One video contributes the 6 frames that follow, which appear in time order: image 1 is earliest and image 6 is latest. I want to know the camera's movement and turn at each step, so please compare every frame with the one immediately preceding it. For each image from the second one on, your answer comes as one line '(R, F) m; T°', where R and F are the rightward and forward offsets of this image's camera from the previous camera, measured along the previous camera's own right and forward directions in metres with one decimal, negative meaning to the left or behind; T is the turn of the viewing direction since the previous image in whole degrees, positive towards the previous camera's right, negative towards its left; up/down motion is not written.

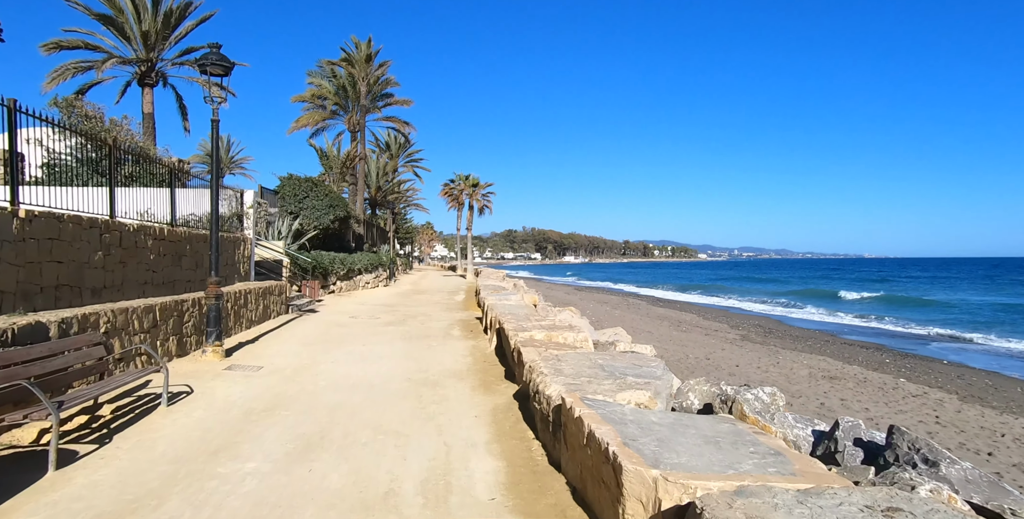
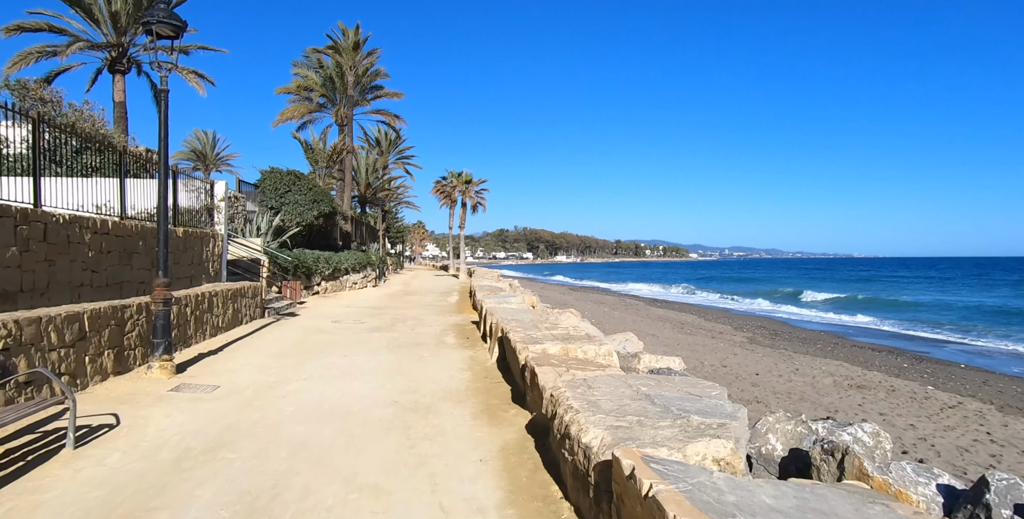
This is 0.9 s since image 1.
(-0.2, +1.1) m; +1°
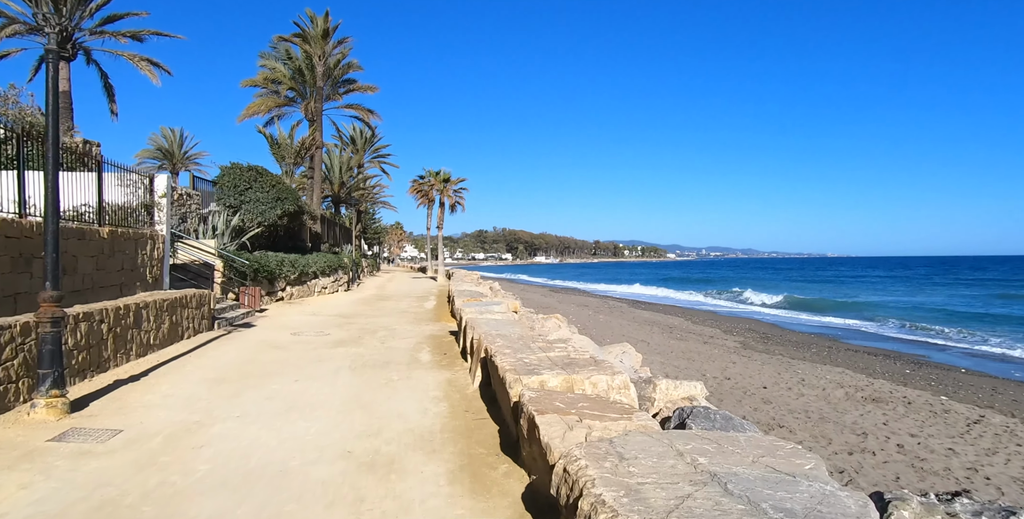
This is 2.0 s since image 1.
(-0.1, +1.2) m; +2°
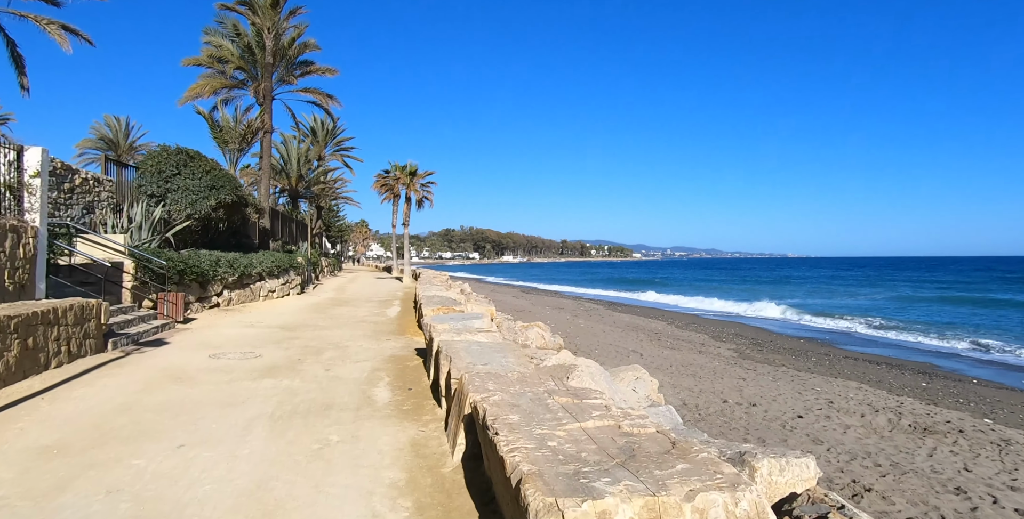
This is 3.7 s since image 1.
(-0.2, +2.1) m; +3°
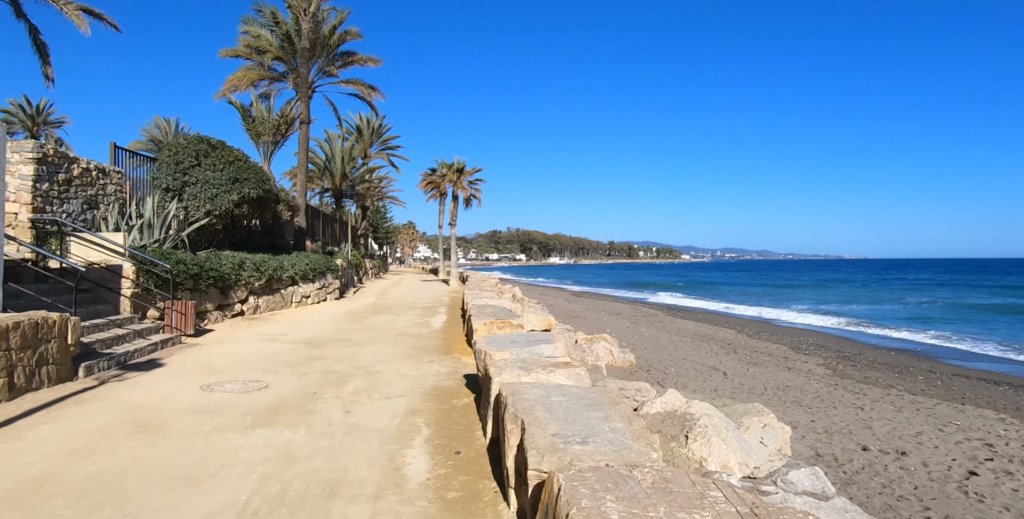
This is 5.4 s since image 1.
(-0.4, +2.0) m; -5°
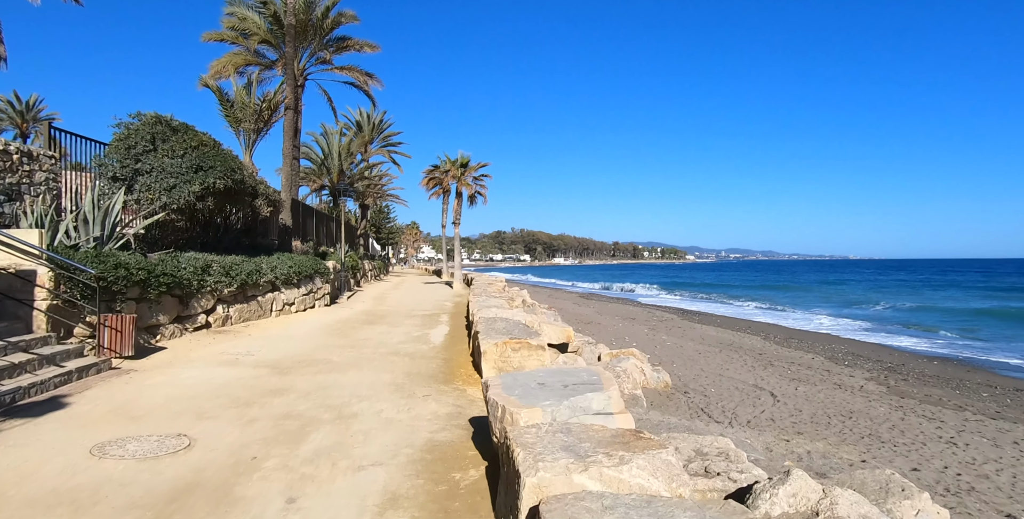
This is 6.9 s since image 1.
(-0.2, +1.9) m; -1°
